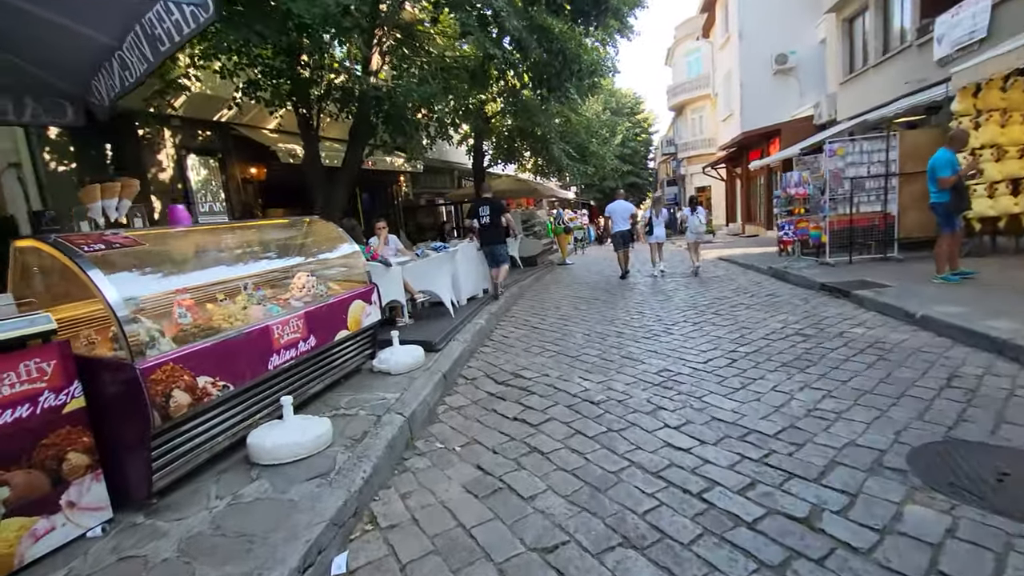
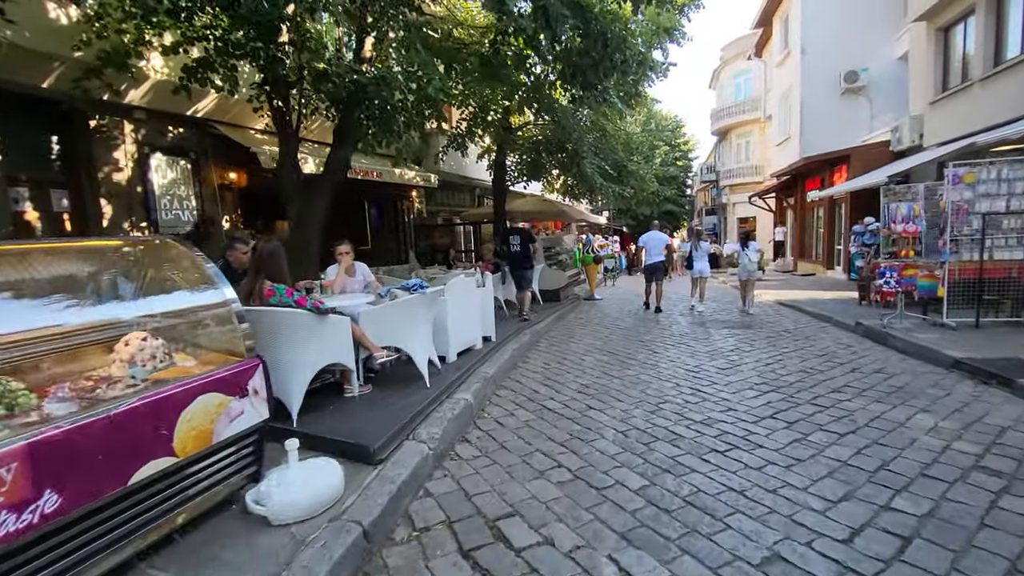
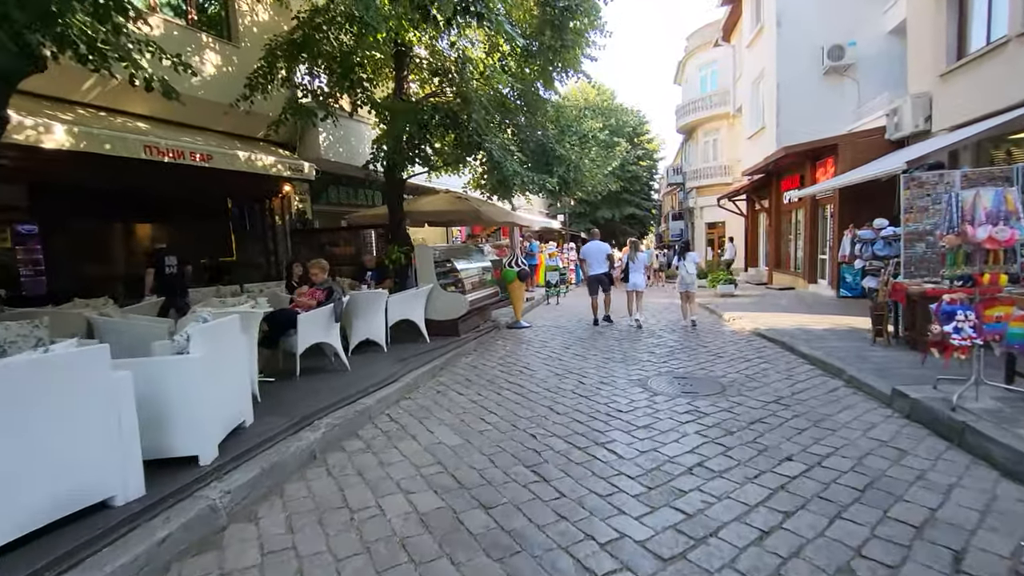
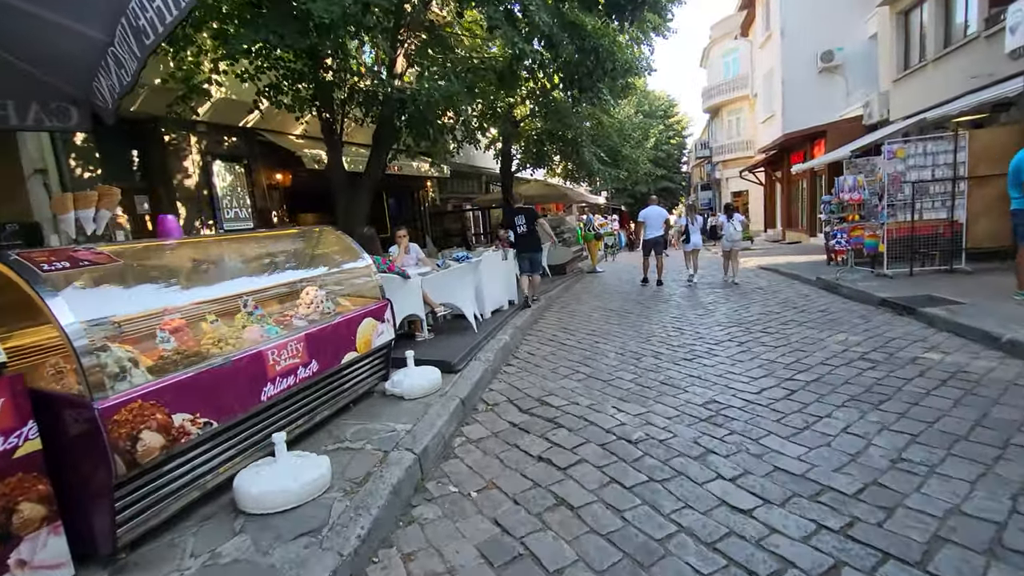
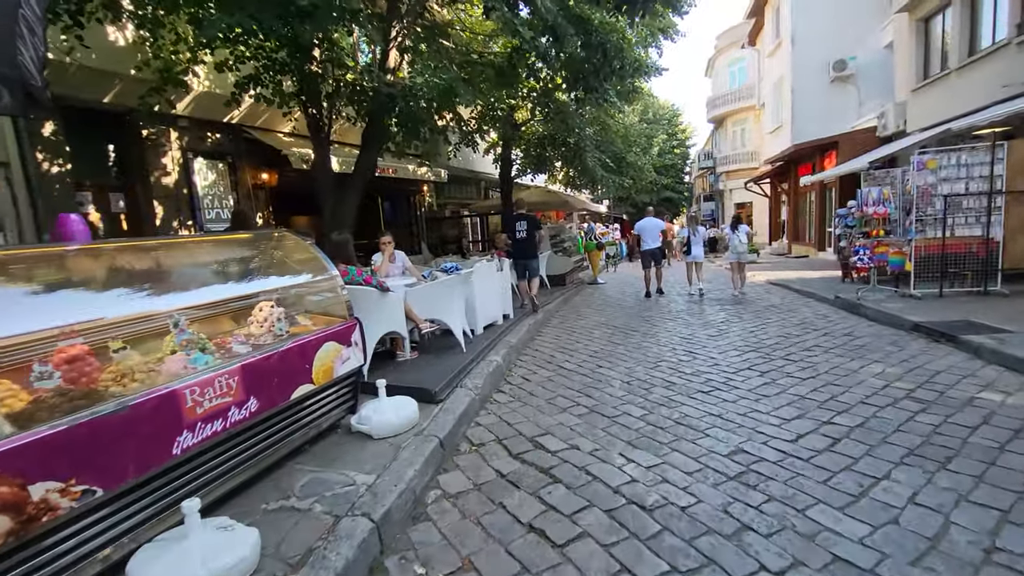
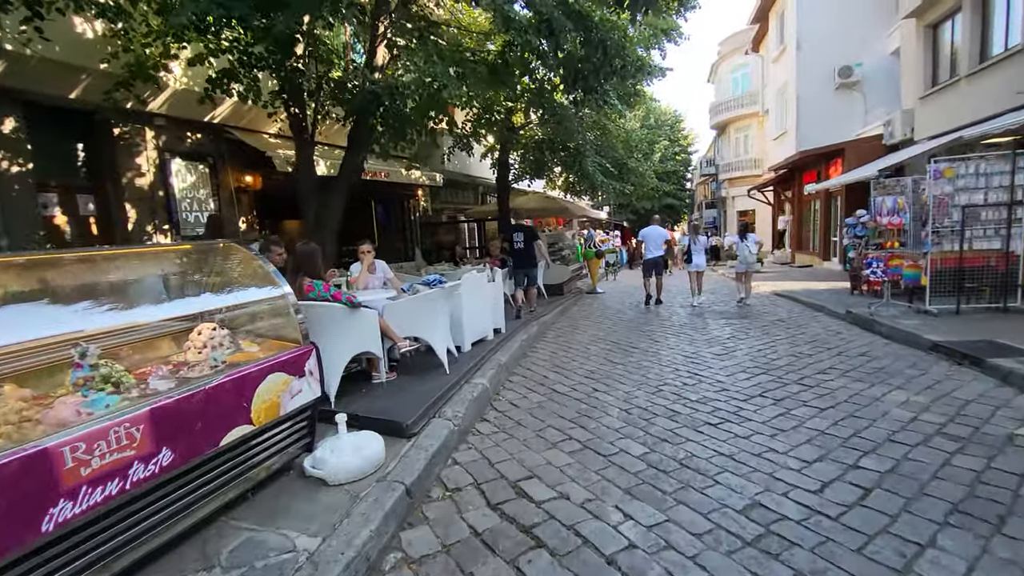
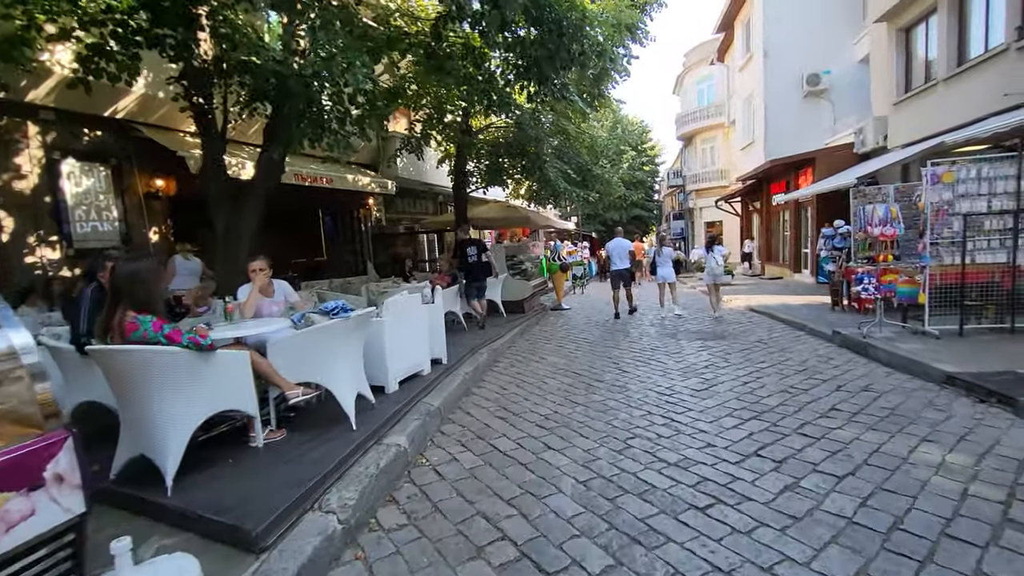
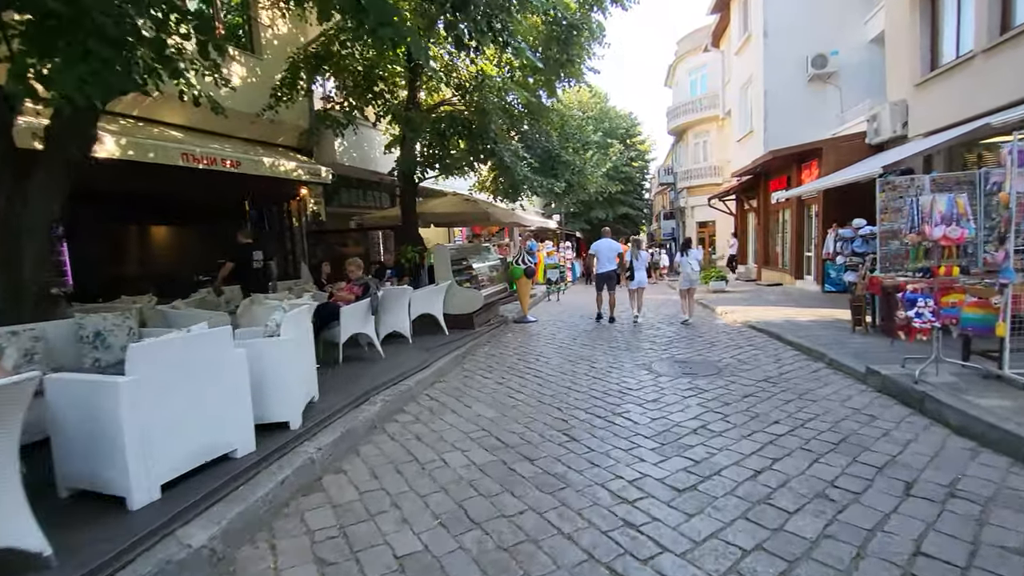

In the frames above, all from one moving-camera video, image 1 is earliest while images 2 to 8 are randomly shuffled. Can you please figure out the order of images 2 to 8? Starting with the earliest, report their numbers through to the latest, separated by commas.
4, 5, 6, 2, 7, 8, 3
